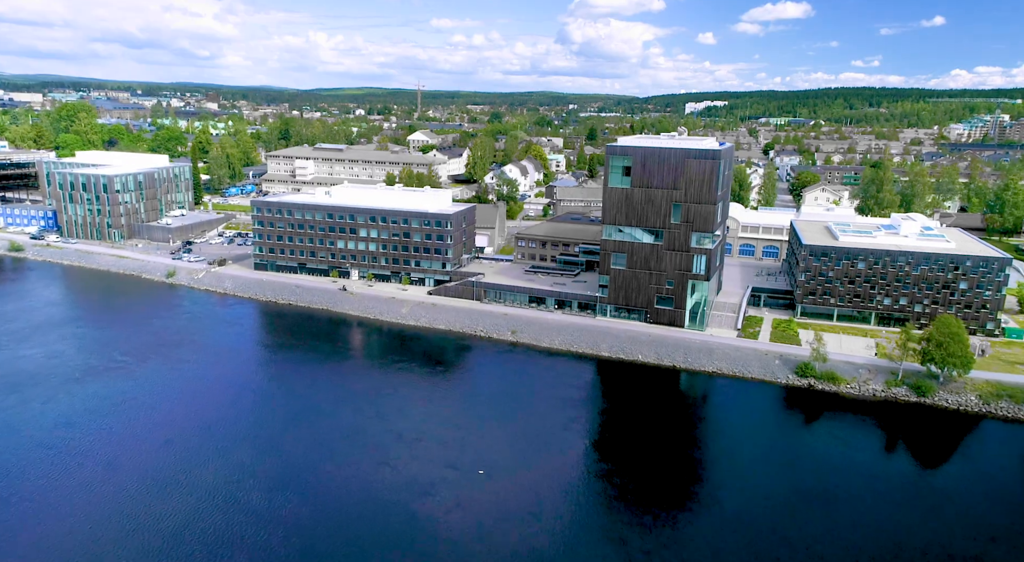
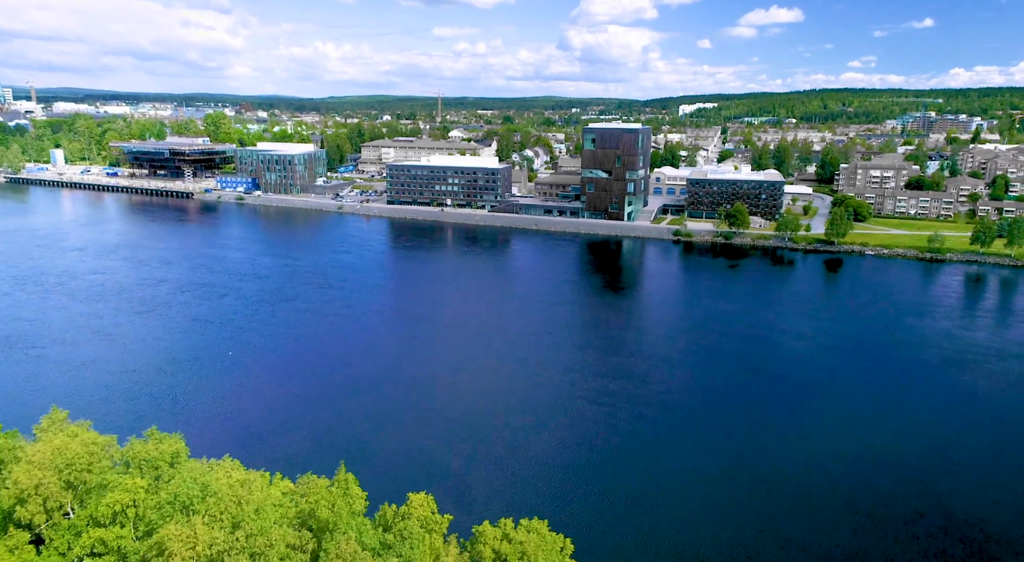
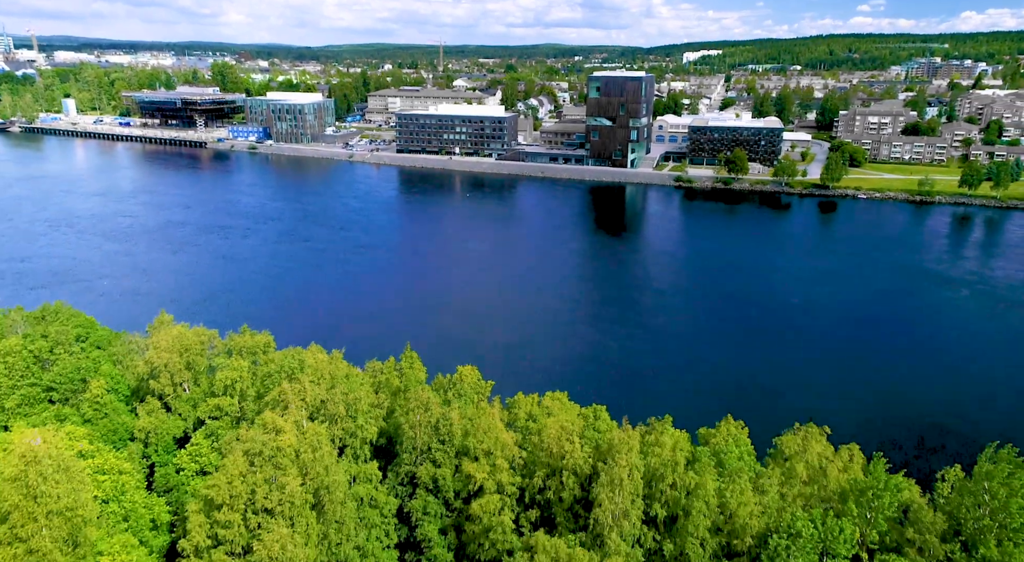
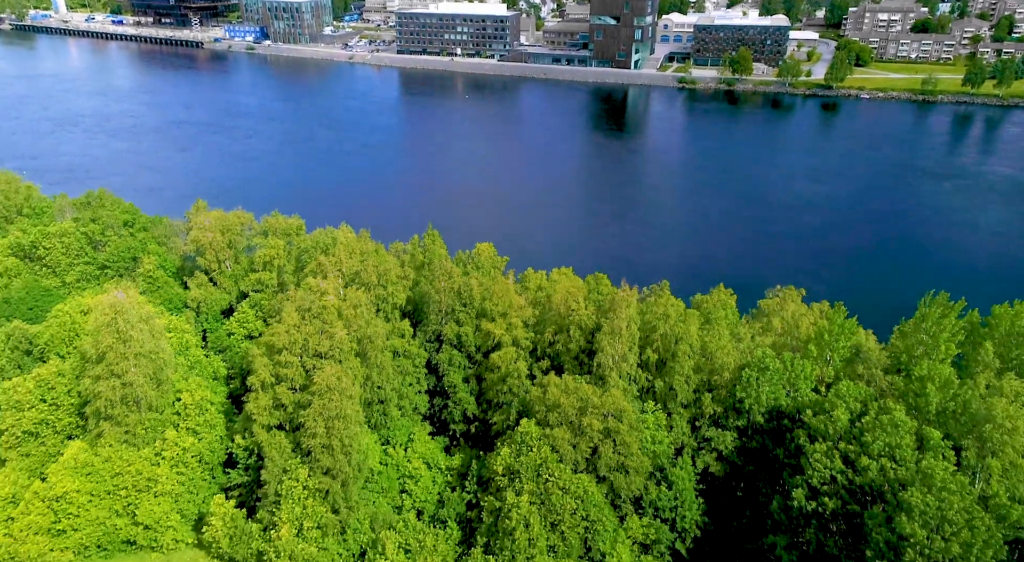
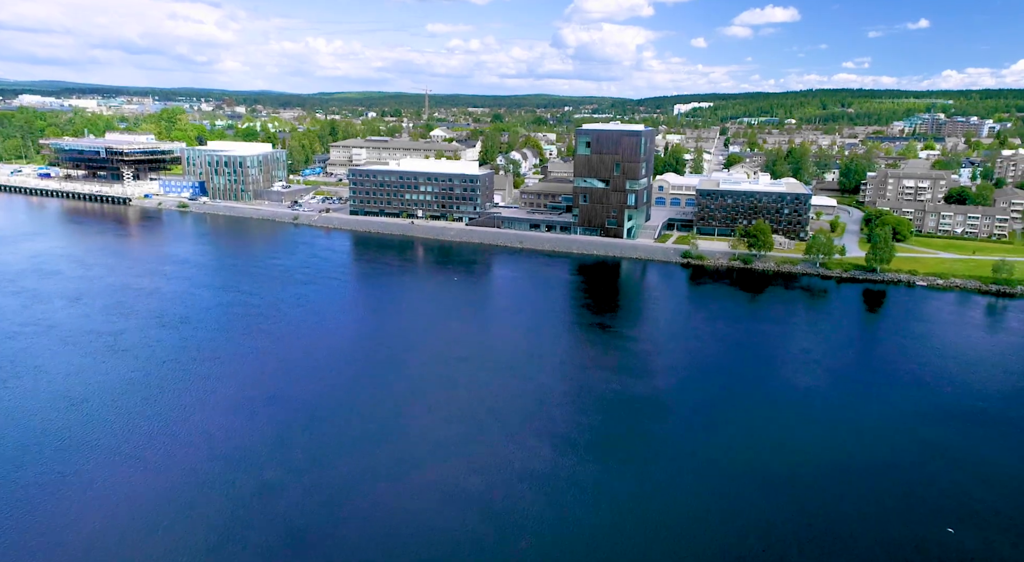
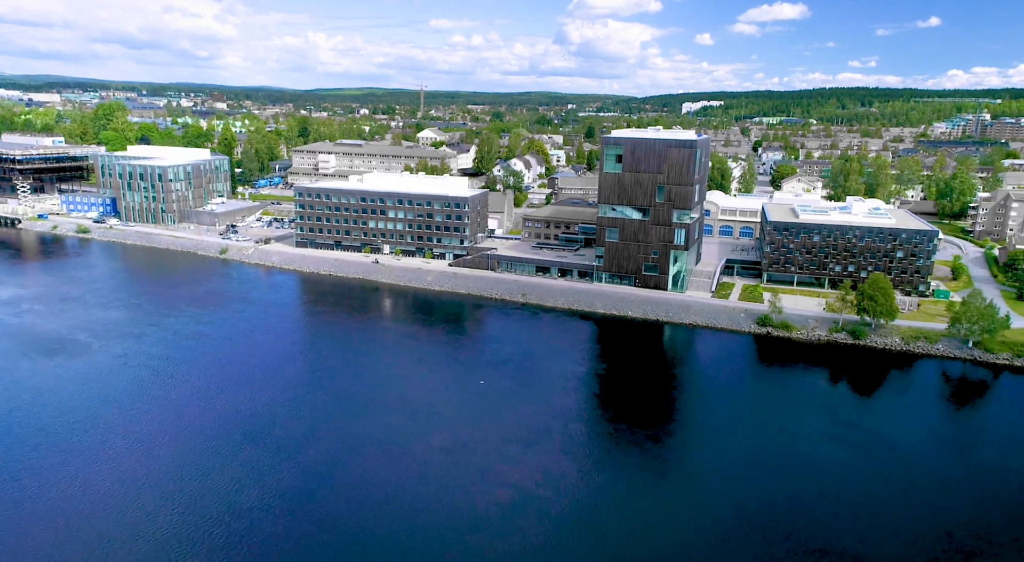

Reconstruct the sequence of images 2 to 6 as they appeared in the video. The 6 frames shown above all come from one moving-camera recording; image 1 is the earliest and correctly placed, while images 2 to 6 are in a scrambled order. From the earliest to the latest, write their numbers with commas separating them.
6, 5, 2, 3, 4
